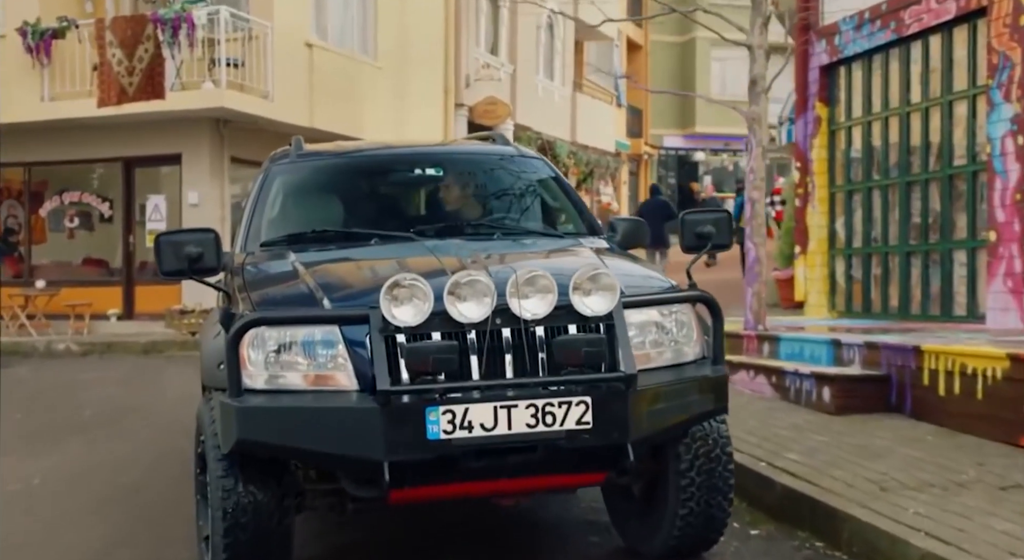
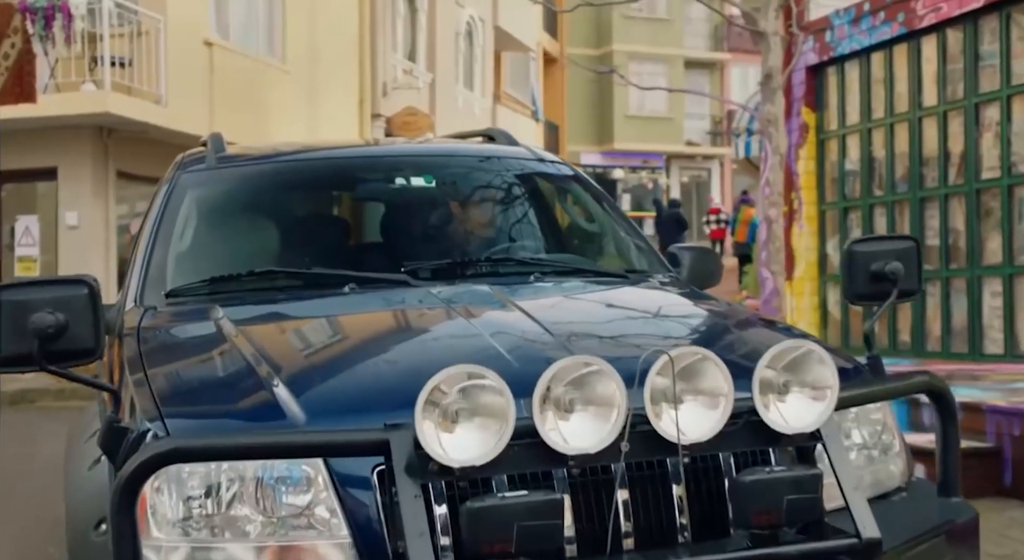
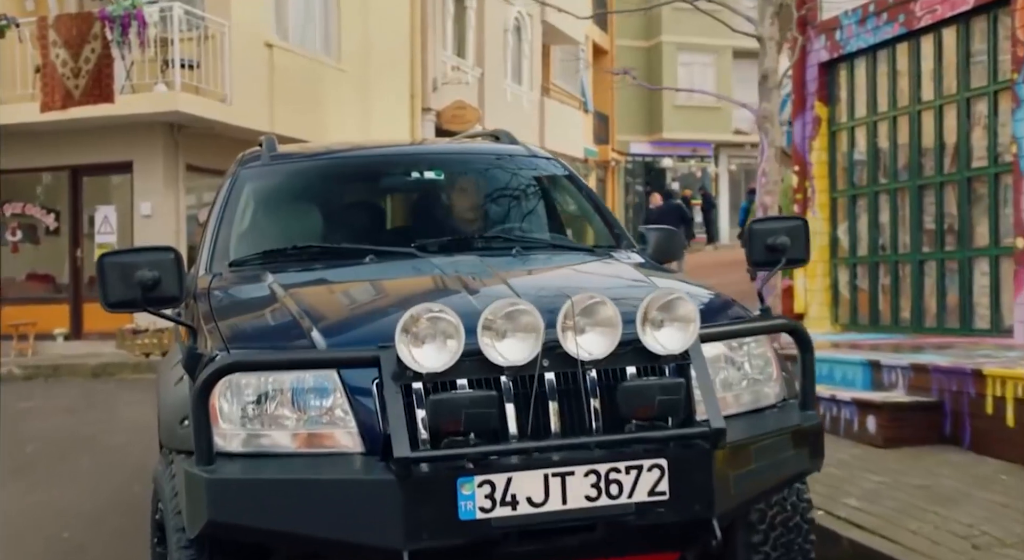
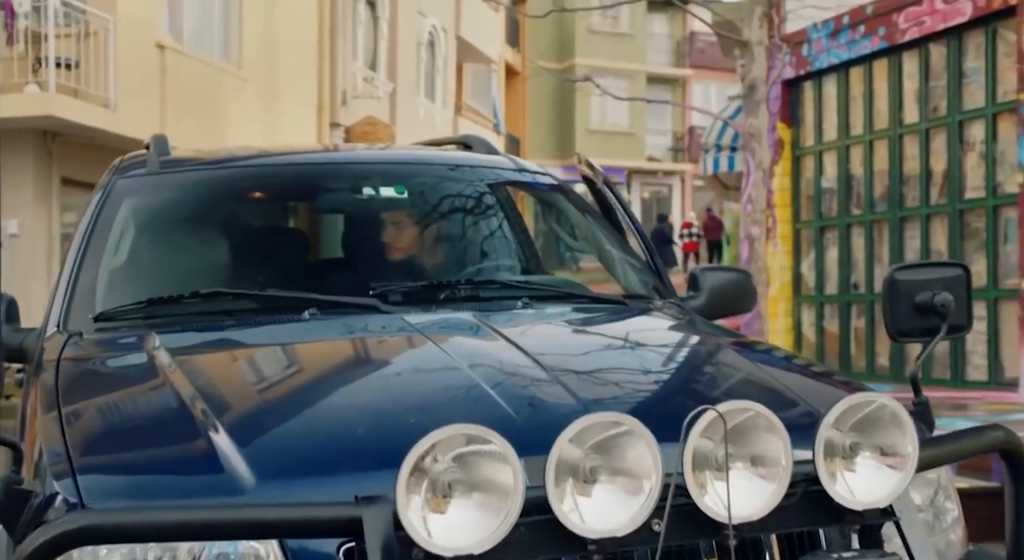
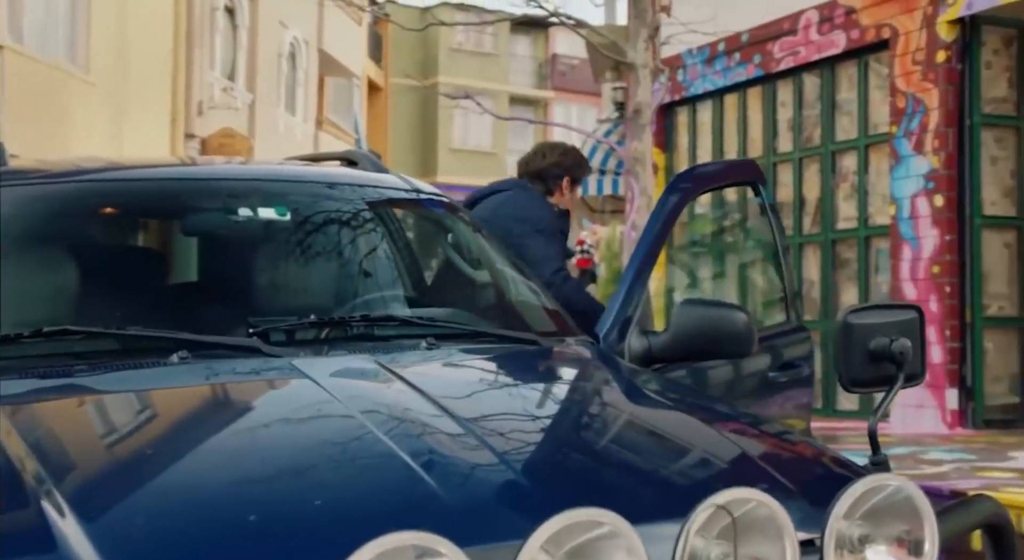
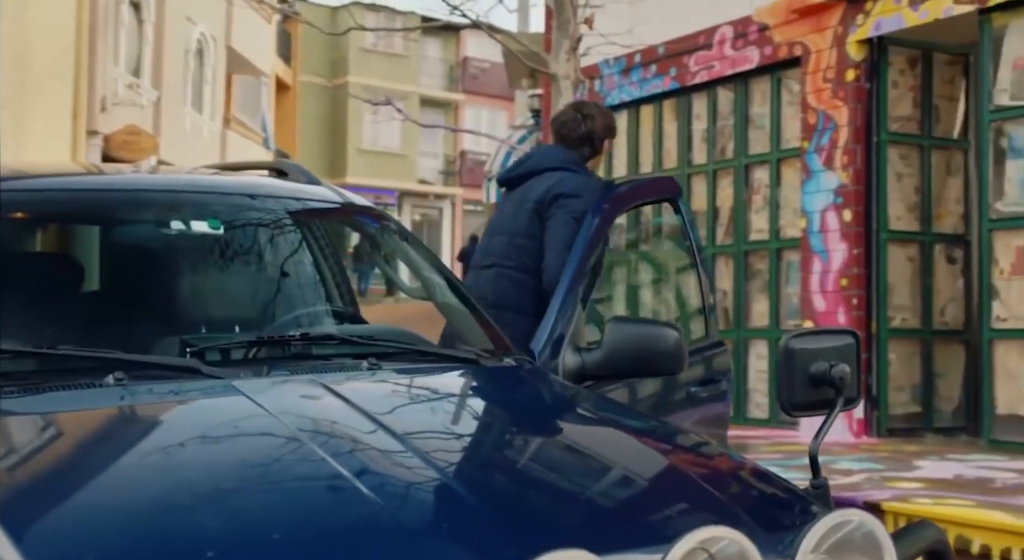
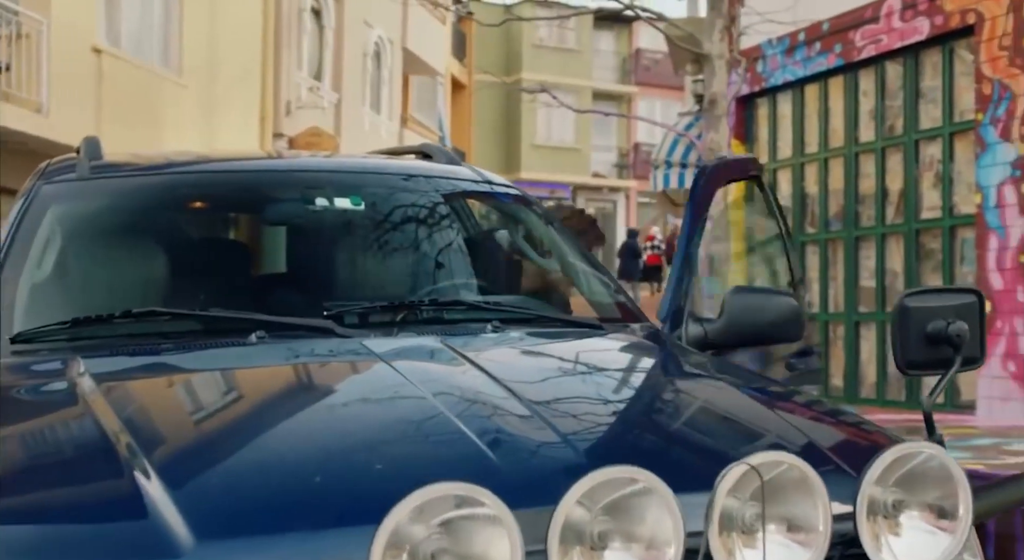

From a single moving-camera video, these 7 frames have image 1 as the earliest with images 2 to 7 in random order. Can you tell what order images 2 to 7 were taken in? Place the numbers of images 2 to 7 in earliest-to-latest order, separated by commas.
3, 2, 4, 7, 5, 6
